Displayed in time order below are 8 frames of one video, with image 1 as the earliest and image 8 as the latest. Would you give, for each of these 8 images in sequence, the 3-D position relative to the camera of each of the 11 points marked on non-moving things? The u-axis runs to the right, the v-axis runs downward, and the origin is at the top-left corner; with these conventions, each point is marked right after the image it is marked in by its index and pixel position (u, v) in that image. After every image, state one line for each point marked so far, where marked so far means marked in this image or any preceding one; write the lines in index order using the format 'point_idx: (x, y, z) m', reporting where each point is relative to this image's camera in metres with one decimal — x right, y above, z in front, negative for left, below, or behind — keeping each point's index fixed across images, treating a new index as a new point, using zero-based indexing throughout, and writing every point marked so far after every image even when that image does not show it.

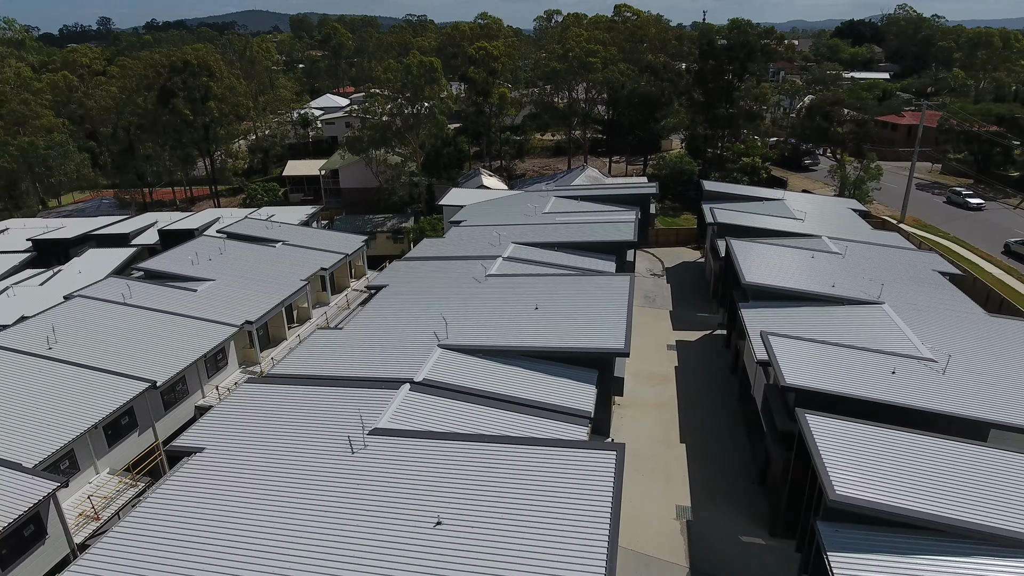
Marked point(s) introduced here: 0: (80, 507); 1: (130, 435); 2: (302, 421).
0: (-11.6, -5.9, +17.4) m
1: (-11.5, -4.4, +19.6) m
2: (-4.8, -3.1, +14.8) m
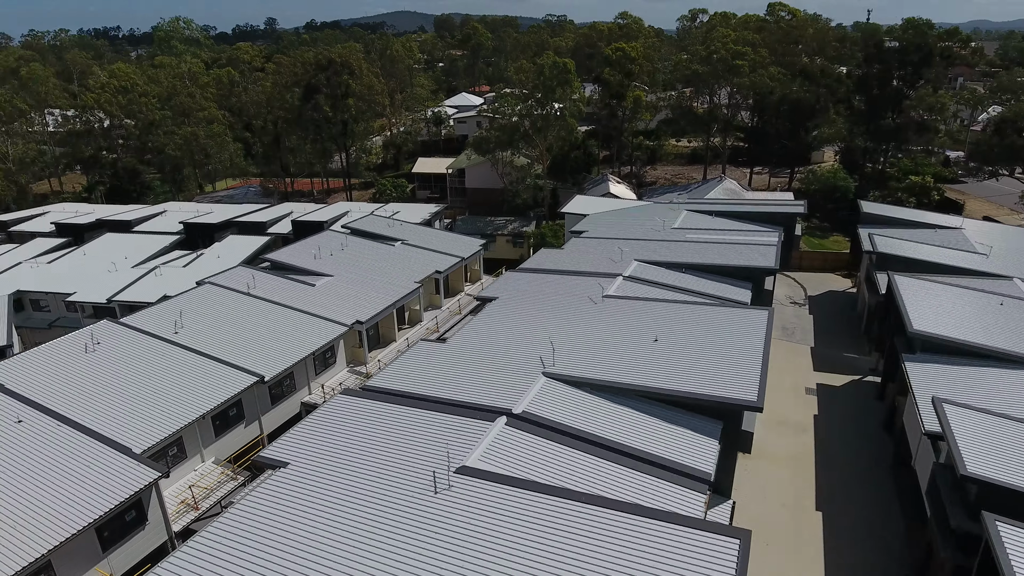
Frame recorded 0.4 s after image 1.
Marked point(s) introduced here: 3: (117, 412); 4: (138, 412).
0: (-9.0, -5.7, +17.7) m
1: (-8.4, -4.2, +19.8) m
2: (-2.6, -3.4, +13.9) m
3: (-10.9, -3.4, +17.9) m
4: (-10.4, -3.4, +18.1) m
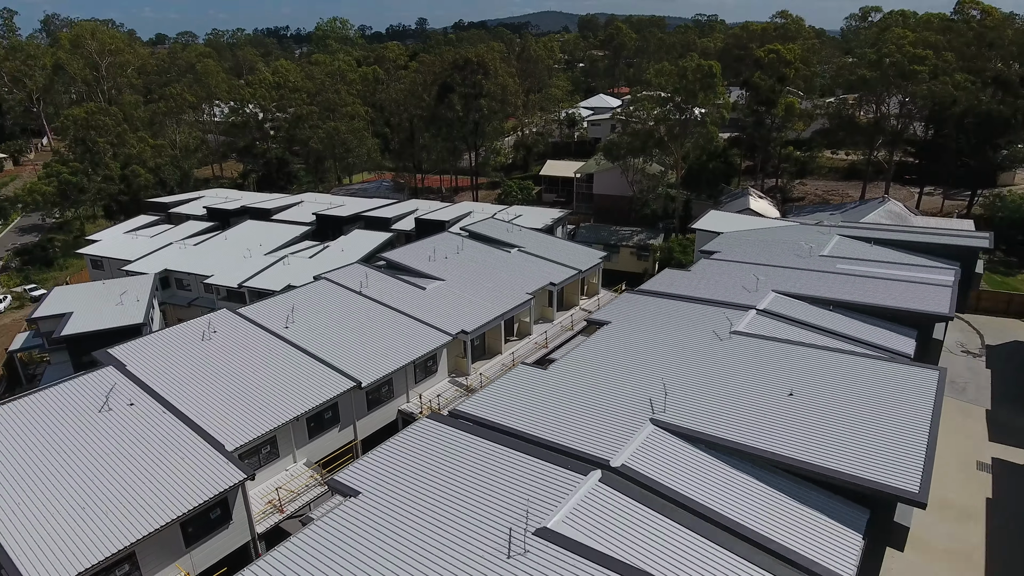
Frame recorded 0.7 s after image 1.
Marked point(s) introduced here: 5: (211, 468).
0: (-6.6, -5.6, +17.5) m
1: (-5.4, -4.3, +19.5) m
2: (-0.8, -3.8, +12.5) m
3: (-8.1, -3.2, +18.1) m
4: (-7.7, -3.3, +18.1) m
5: (-7.4, -4.4, +15.8) m
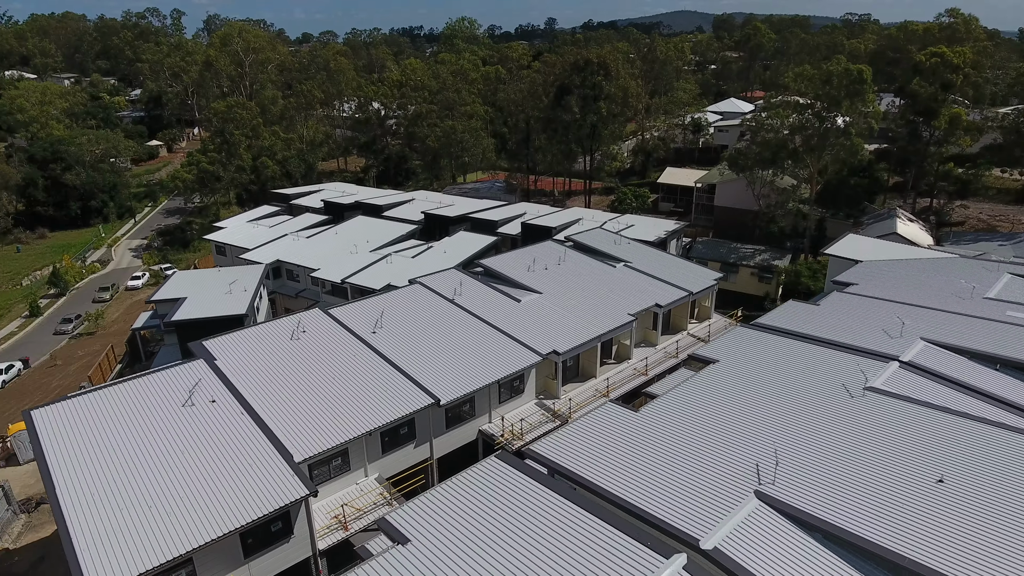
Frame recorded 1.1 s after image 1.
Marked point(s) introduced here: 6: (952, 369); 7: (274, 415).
0: (-4.6, -5.8, +16.8) m
1: (-3.0, -4.5, +18.6) m
2: (+0.3, -4.4, +10.9) m
3: (-5.8, -3.3, +17.7) m
4: (-5.4, -3.4, +17.6) m
5: (-5.6, -4.5, +15.3) m
6: (+11.3, -2.0, +16.7) m
7: (-6.4, -3.4, +17.4) m
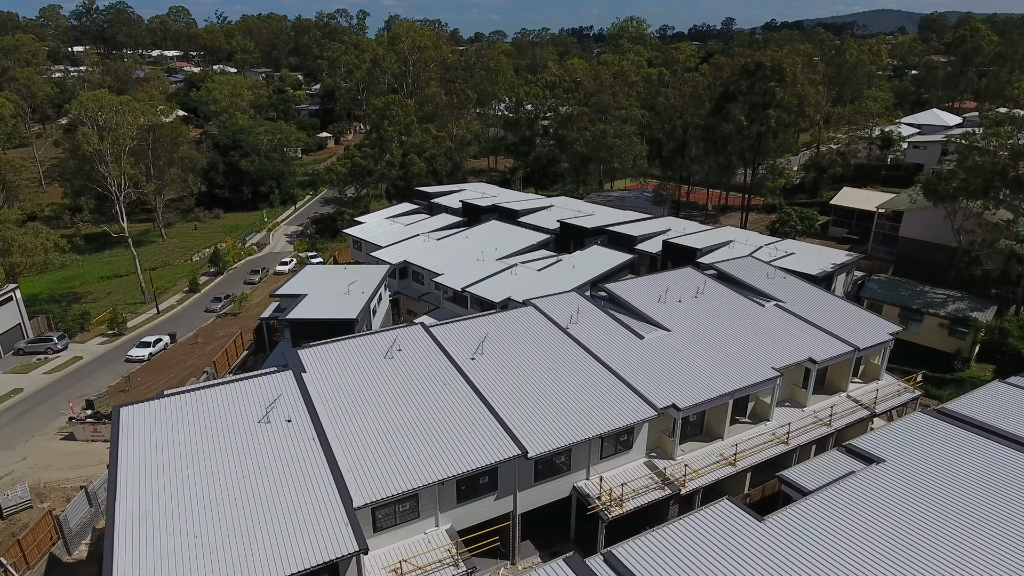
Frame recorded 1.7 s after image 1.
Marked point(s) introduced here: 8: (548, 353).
0: (-2.7, -6.4, +15.0) m
1: (-0.7, -5.3, +16.4) m
2: (+0.9, -5.4, +8.1) m
3: (-3.5, -3.8, +16.1) m
4: (-3.1, -3.9, +16.0) m
5: (-3.9, -5.0, +13.8) m
6: (+13.0, -4.1, +11.3) m
7: (-4.1, -3.8, +15.9) m
8: (+1.1, -1.9, +20.0) m
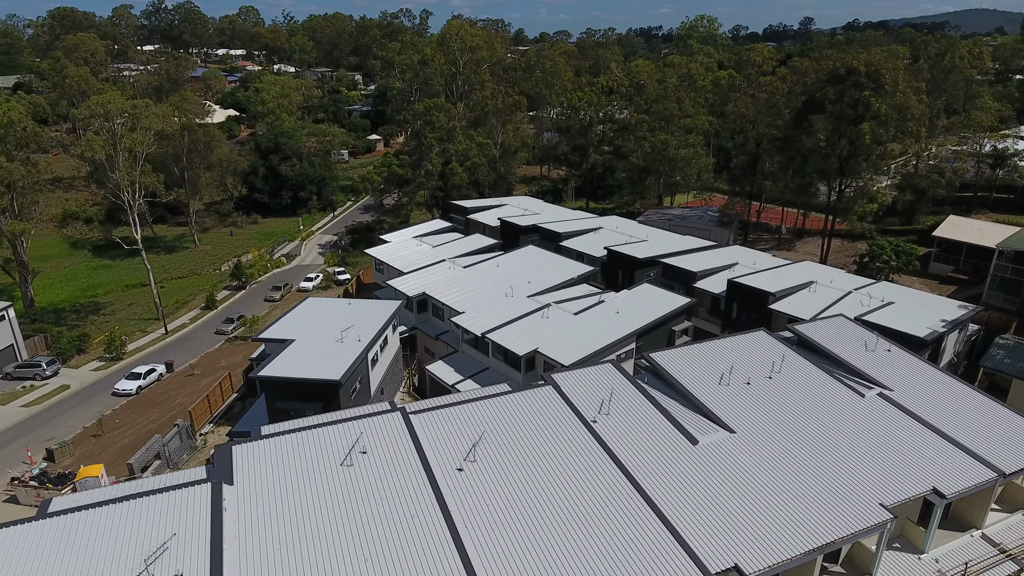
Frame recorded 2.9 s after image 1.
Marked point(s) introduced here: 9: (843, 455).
0: (-3.2, -8.2, +10.2) m
1: (-1.0, -7.2, +11.4) m
2: (-0.2, -7.3, +3.1) m
3: (-3.8, -5.6, +11.4) m
4: (-3.4, -5.7, +11.2) m
5: (-4.4, -6.8, +9.1) m
6: (+12.2, -6.5, +5.1) m
7: (-4.4, -5.6, +11.3) m
8: (+1.2, -3.9, +14.9) m
9: (+7.8, -4.1, +15.5) m
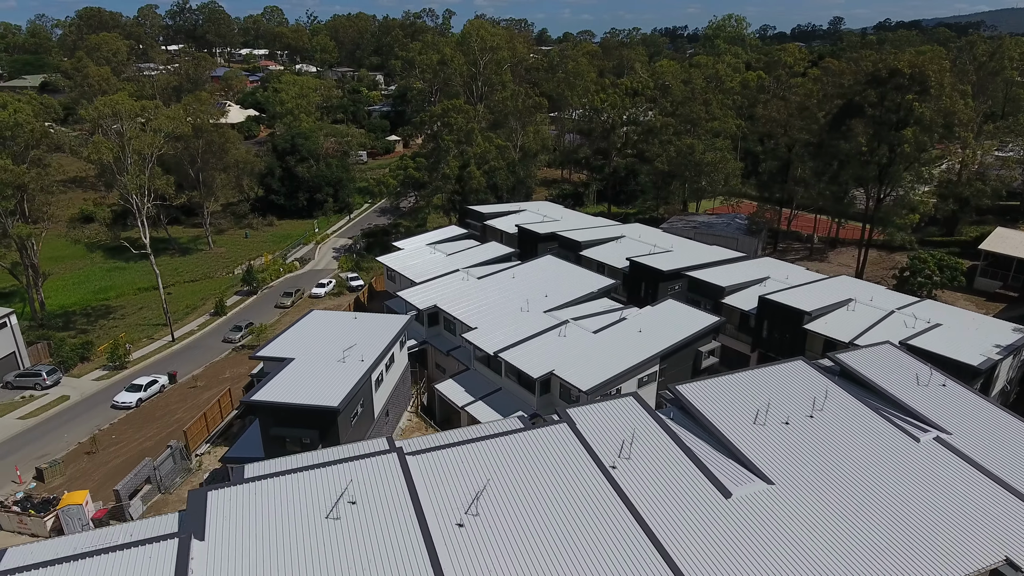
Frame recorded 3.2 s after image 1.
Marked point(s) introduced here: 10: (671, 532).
0: (-3.2, -8.8, +8.7) m
1: (-1.0, -7.8, +9.8) m
2: (-0.5, -7.9, +1.4) m
3: (-3.8, -6.2, +9.8) m
4: (-3.4, -6.3, +9.7) m
5: (-4.5, -7.3, +7.6) m
6: (+12.0, -7.2, +3.0) m
7: (-4.4, -6.2, +9.8) m
8: (+1.3, -4.5, +13.2) m
9: (+8.0, -4.8, +13.6) m
10: (+3.2, -4.9, +12.9) m
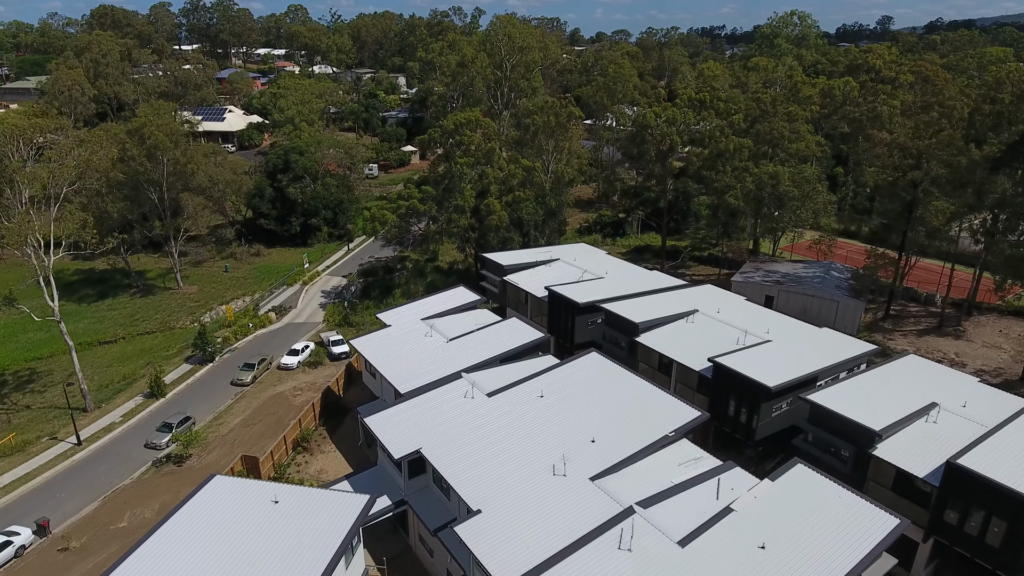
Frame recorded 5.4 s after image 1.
0: (-3.5, -12.7, -1.9) m
1: (-1.2, -11.8, -0.9) m
2: (-1.0, -11.9, -9.3) m
3: (-3.9, -10.1, -0.7) m
4: (-3.5, -10.3, -0.9) m
5: (-4.7, -11.3, -3.0) m
6: (+11.6, -11.4, -8.2) m
7: (-4.5, -10.1, -0.8) m
8: (+1.4, -8.6, +2.4) m
9: (+8.0, -8.9, +2.5) m
10: (+3.2, -9.0, +2.0) m
